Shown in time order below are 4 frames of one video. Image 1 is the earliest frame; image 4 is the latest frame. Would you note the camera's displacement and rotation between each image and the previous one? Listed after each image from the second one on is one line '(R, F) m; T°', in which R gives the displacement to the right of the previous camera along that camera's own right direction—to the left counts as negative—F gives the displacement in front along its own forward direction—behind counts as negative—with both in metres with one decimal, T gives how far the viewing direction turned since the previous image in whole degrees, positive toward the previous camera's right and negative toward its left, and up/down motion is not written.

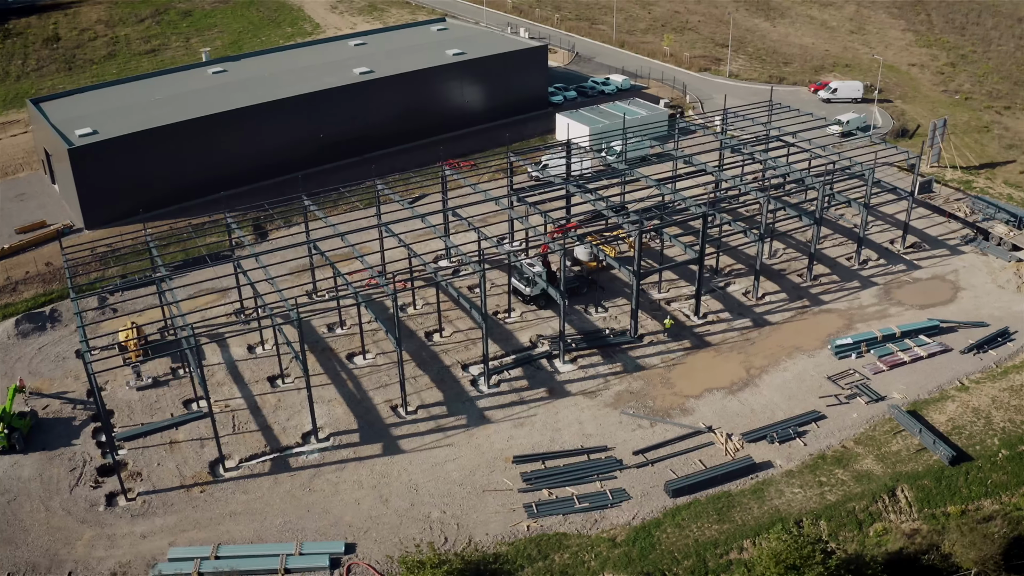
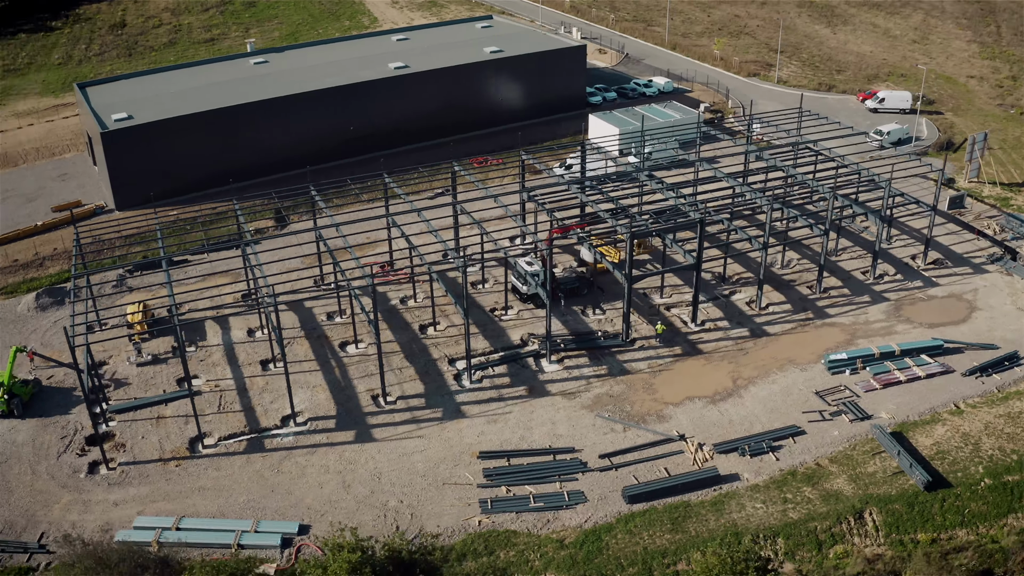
(+2.2, 0.0) m; -5°
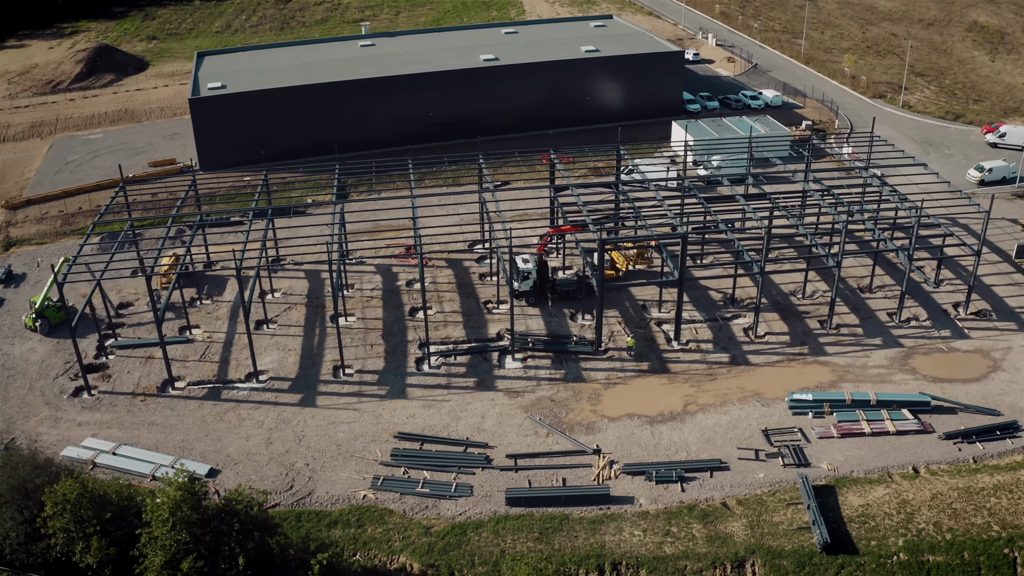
(+5.6, +0.5) m; -14°
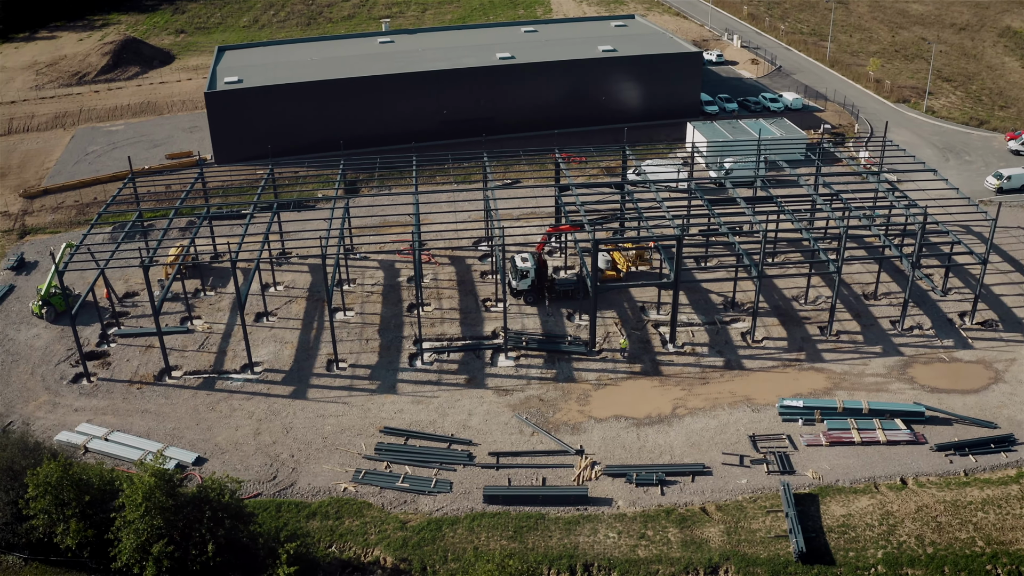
(+1.1, 0.0) m; -3°
